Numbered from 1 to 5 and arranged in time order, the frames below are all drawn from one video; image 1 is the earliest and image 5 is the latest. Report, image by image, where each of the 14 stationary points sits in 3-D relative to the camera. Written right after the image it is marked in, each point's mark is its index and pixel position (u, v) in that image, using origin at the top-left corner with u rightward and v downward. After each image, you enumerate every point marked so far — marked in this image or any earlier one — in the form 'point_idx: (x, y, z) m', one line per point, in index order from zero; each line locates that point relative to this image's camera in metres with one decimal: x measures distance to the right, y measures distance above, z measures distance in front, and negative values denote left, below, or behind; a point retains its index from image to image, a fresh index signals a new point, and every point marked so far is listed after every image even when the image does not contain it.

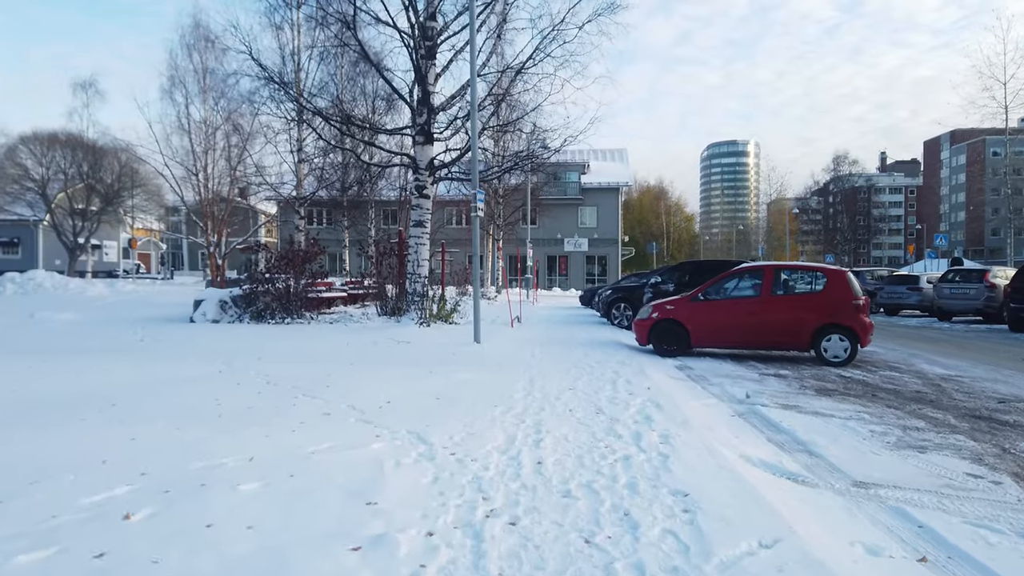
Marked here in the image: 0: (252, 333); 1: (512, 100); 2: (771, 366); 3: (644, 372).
0: (-5.0, -0.9, +15.0) m
1: (0.0, +3.6, +15.1) m
2: (+3.7, -1.1, +11.1) m
3: (+1.6, -1.0, +9.4) m
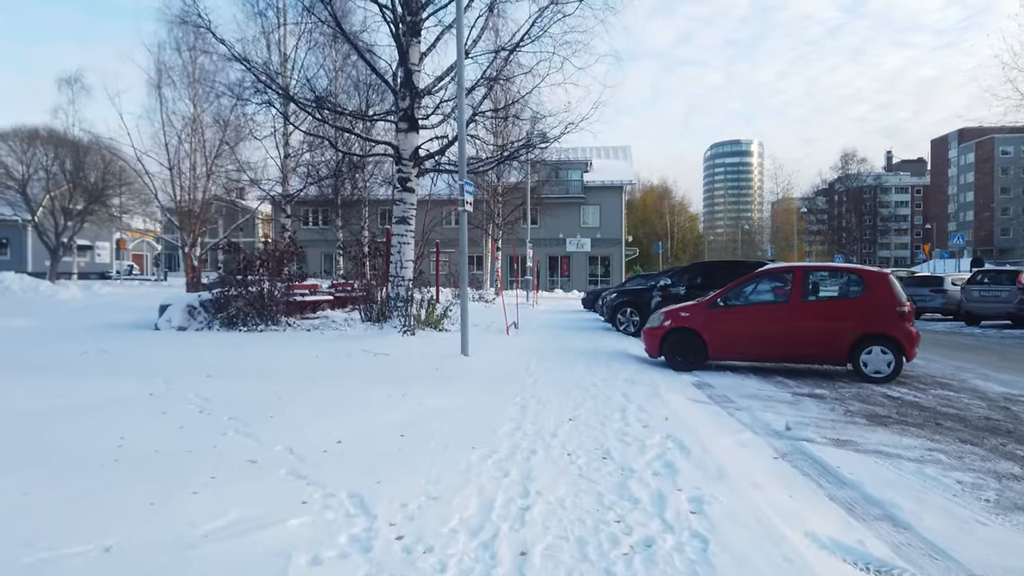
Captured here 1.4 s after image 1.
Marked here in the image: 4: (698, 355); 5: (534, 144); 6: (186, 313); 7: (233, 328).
0: (-5.1, -0.9, +13.6) m
1: (-0.1, +3.5, +13.6) m
2: (+3.6, -1.2, +9.6) m
3: (+1.5, -1.1, +7.9) m
4: (+2.6, -0.9, +10.8) m
5: (+0.4, +2.6, +14.2) m
6: (-6.6, -0.5, +15.7) m
7: (-5.5, -0.8, +15.5) m
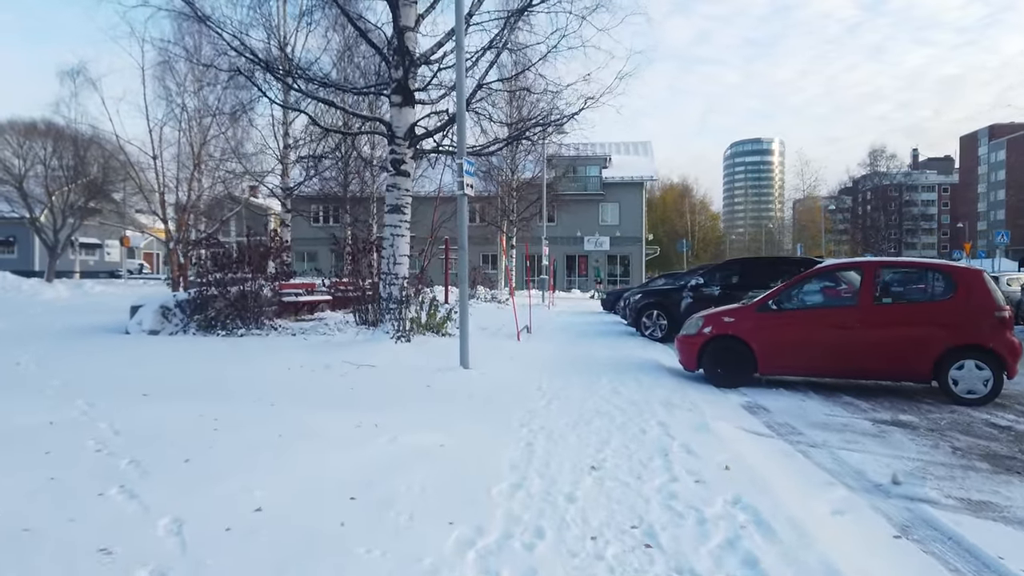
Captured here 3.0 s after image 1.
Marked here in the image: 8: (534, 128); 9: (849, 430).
0: (-4.9, -0.9, +11.9) m
1: (+0.1, +3.5, +11.9) m
2: (+3.6, -1.2, +7.7) m
3: (+1.5, -1.1, +6.2) m
4: (+2.7, -0.9, +9.0) m
5: (+0.6, +2.6, +12.5) m
6: (-6.4, -0.5, +14.1) m
7: (-5.3, -0.8, +13.8) m
8: (+0.4, +2.6, +12.7) m
9: (+2.8, -1.2, +6.6) m
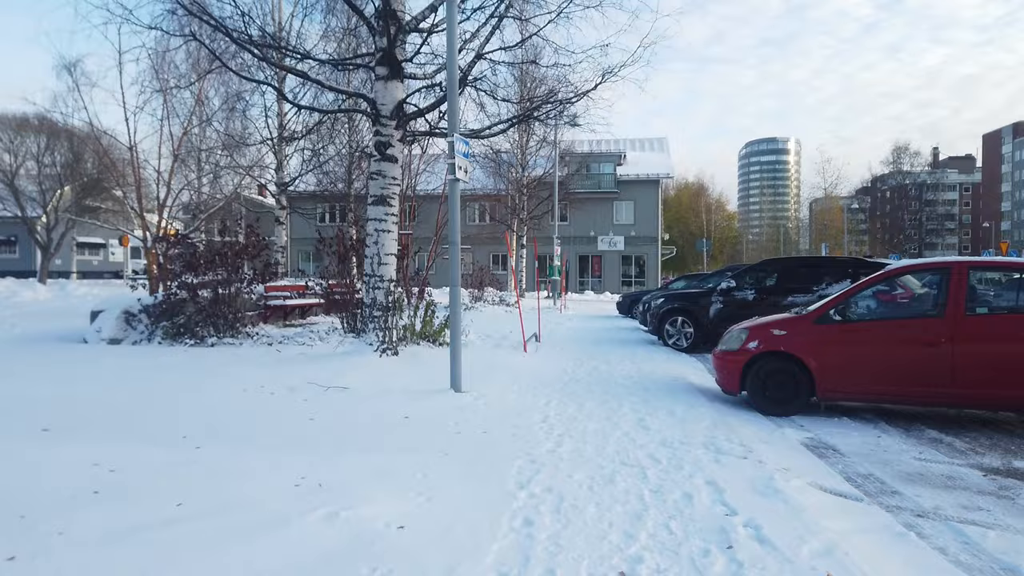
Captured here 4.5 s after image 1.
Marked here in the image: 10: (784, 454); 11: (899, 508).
0: (-4.8, -1.0, +10.4) m
1: (+0.2, +3.5, +10.2) m
2: (+3.6, -1.2, +6.1) m
3: (+1.5, -1.1, +4.5) m
4: (+2.7, -1.0, +7.3) m
5: (+0.7, +2.6, +10.9) m
6: (-6.3, -0.6, +12.6) m
7: (-5.2, -0.8, +12.3) m
8: (+0.4, +2.5, +11.1) m
9: (+2.8, -1.2, +4.9) m
10: (+1.9, -1.2, +5.4) m
11: (+2.2, -1.2, +4.4) m
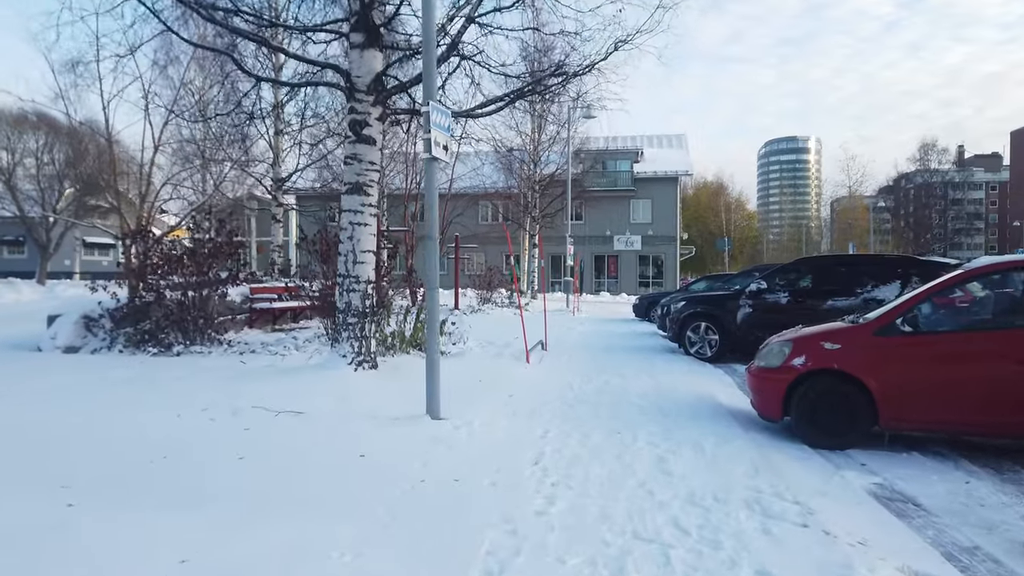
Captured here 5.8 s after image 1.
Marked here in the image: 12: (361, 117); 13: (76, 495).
0: (-4.9, -1.0, +9.2) m
1: (+0.2, +3.5, +8.9) m
2: (+3.5, -1.3, +4.6) m
3: (+1.3, -1.1, +3.1) m
4: (+2.6, -1.0, +5.9) m
5: (+0.7, +2.5, +9.5) m
6: (-6.2, -0.6, +11.4) m
7: (-5.2, -0.9, +11.1) m
8: (+0.4, +2.5, +9.8) m
9: (+2.7, -1.3, +3.5) m
10: (+1.8, -1.2, +4.1) m
11: (+2.0, -1.3, +3.0) m
12: (-1.6, +1.8, +8.4) m
13: (-2.3, -1.1, +4.1) m
